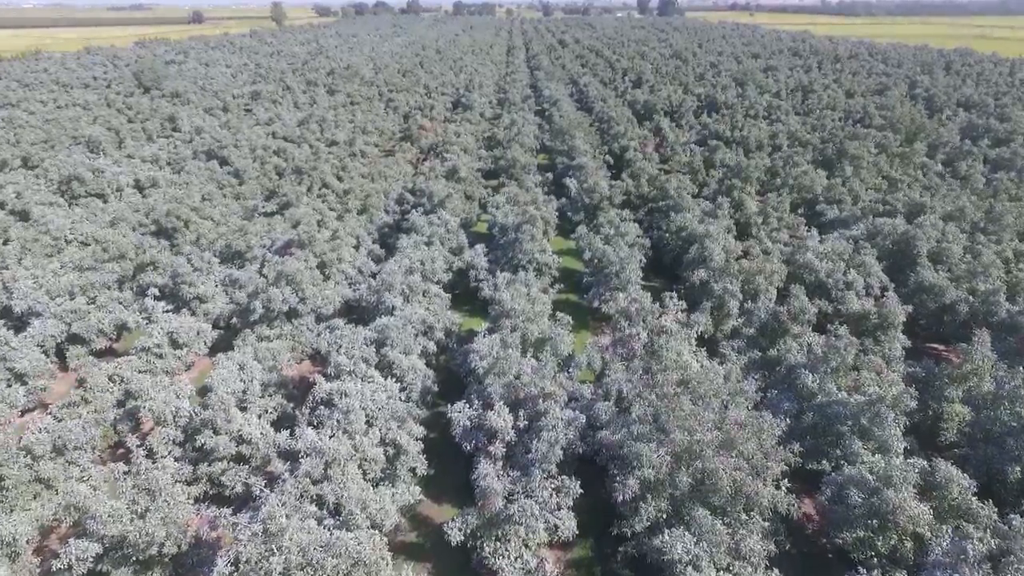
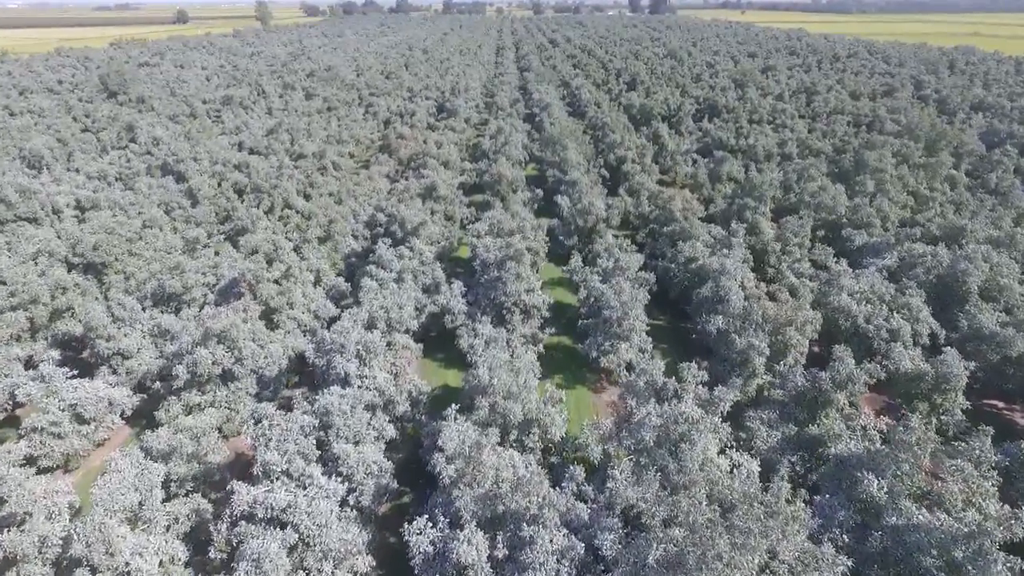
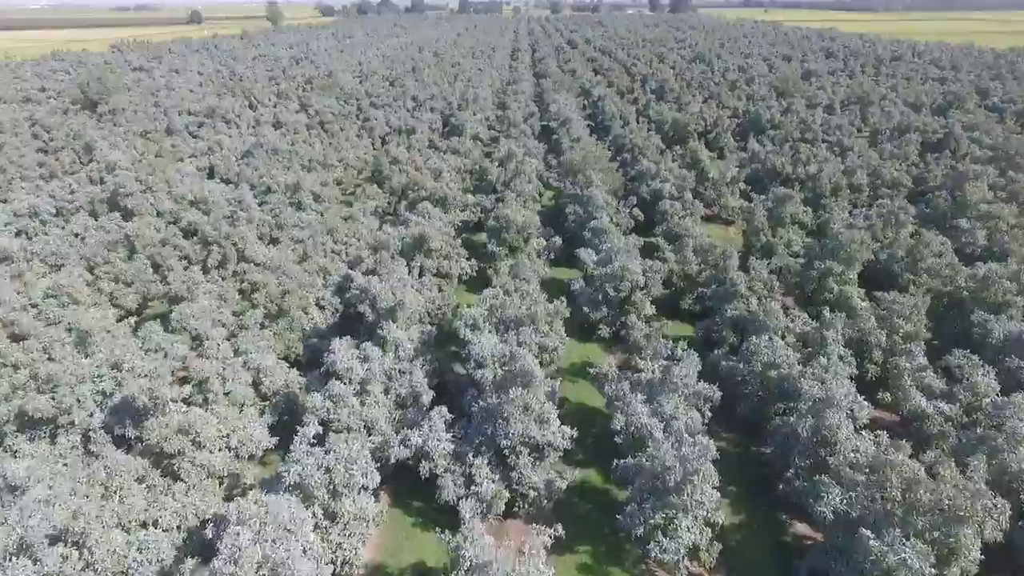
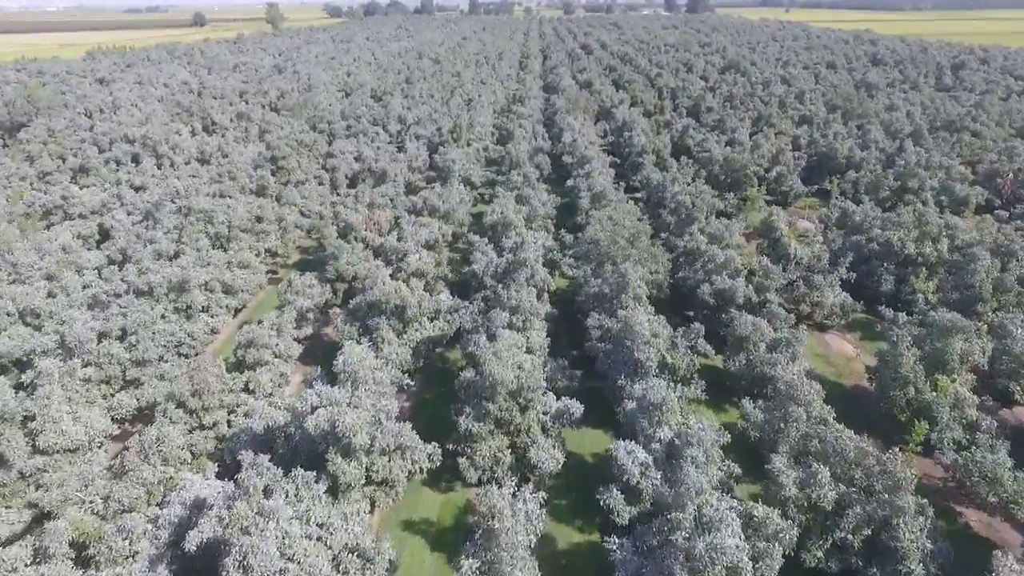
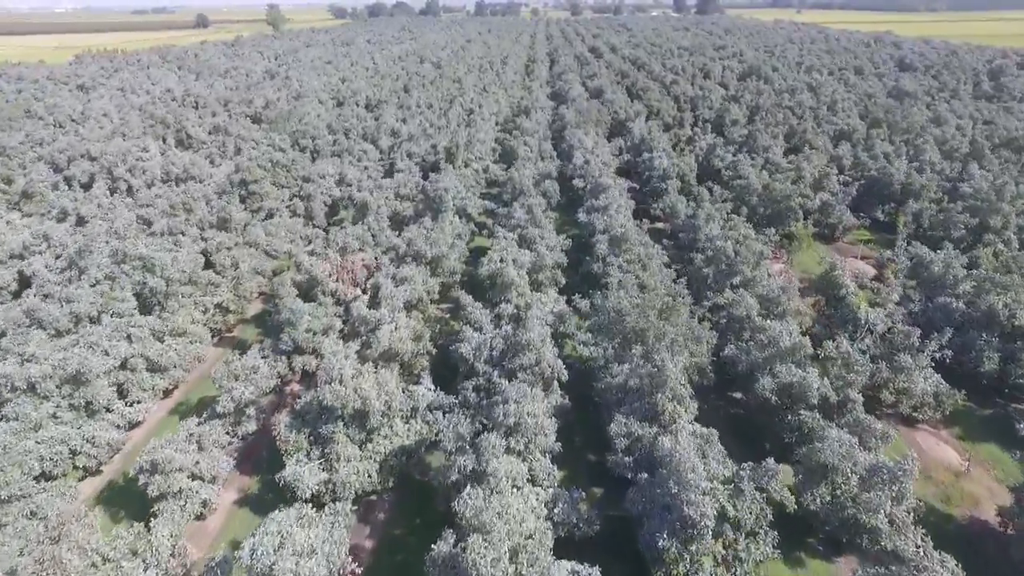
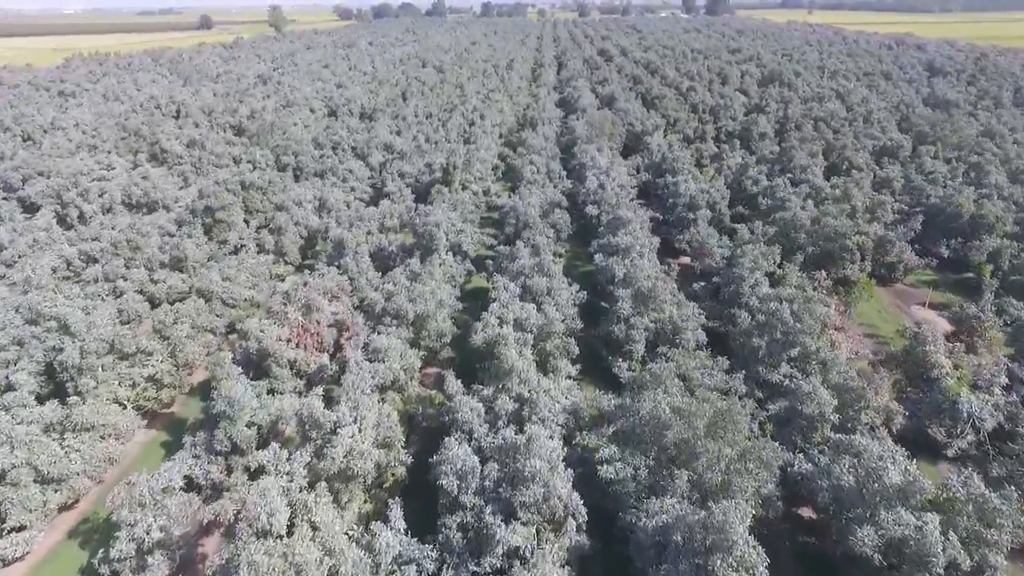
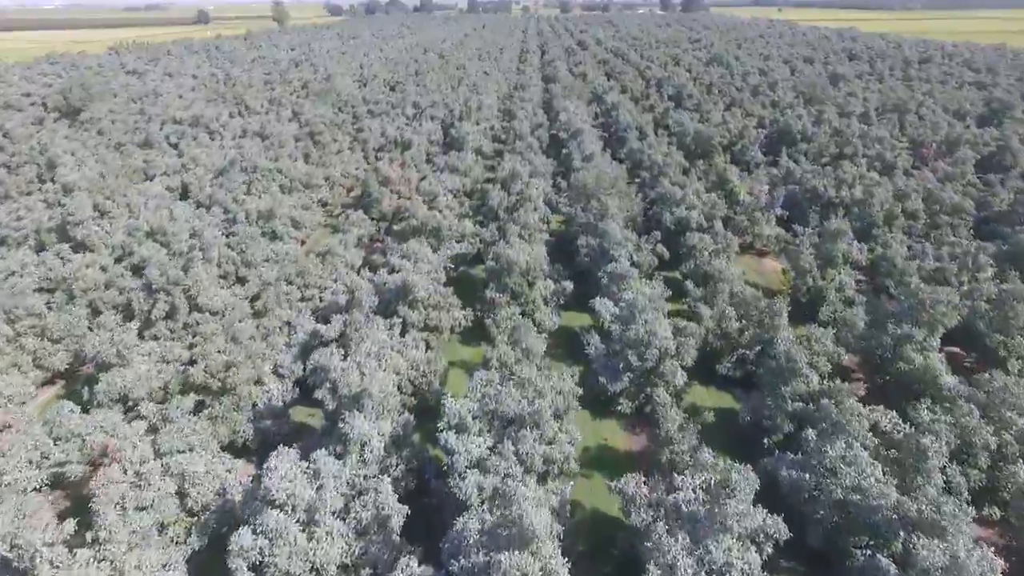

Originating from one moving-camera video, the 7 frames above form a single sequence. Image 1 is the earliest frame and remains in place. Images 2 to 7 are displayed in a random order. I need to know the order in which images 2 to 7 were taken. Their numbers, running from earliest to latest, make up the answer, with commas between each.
2, 3, 7, 4, 5, 6
